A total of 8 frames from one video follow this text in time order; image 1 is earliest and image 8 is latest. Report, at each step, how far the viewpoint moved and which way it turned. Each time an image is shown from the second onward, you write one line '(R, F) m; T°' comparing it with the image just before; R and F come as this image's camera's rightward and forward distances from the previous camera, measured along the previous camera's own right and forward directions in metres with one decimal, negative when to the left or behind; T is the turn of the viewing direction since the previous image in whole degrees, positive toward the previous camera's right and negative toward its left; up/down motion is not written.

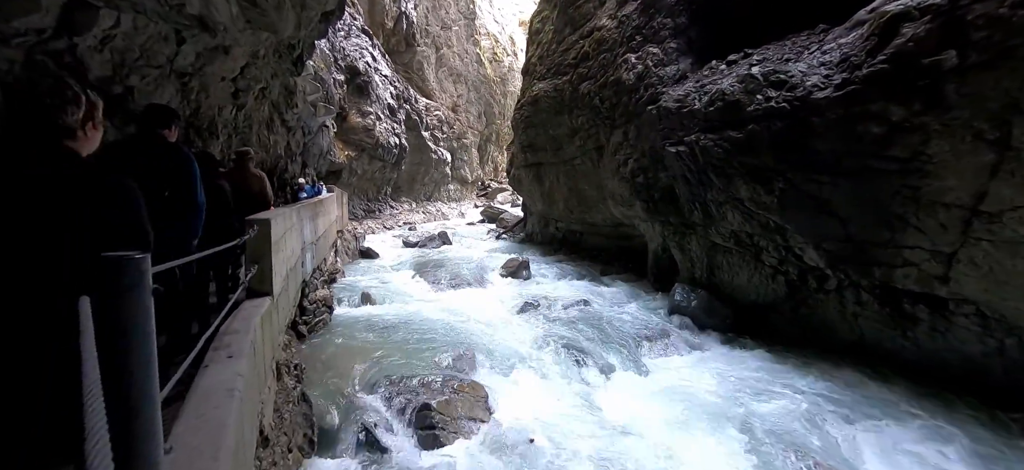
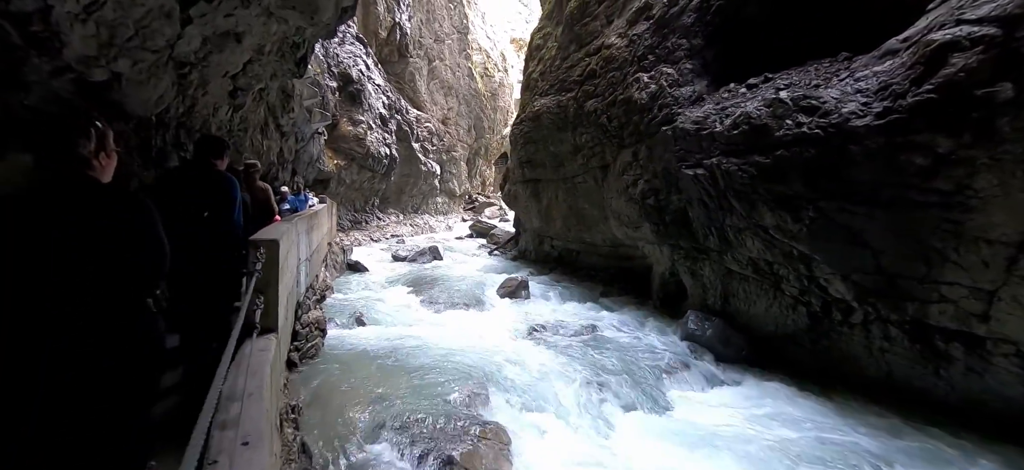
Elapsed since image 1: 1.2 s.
(-0.5, +0.4) m; +3°
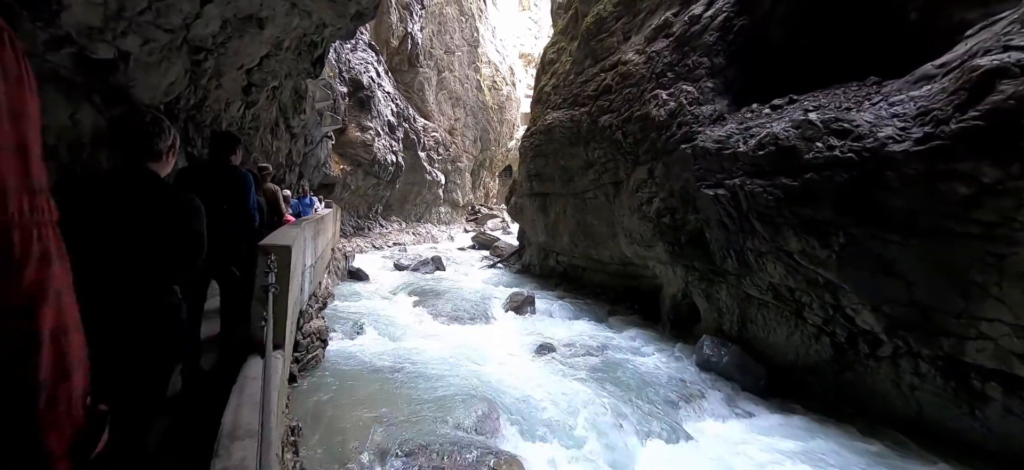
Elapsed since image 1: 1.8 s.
(-0.2, +0.2) m; 0°
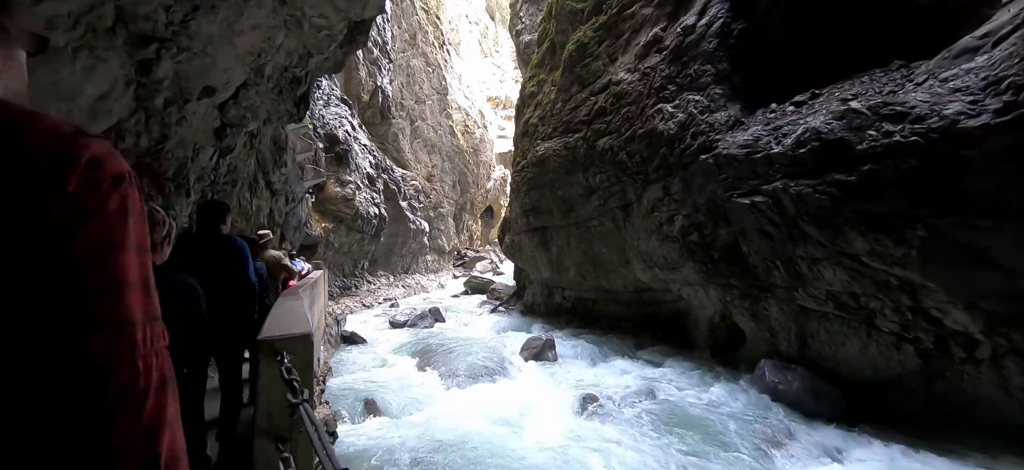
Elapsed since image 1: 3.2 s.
(-0.6, +0.8) m; +3°
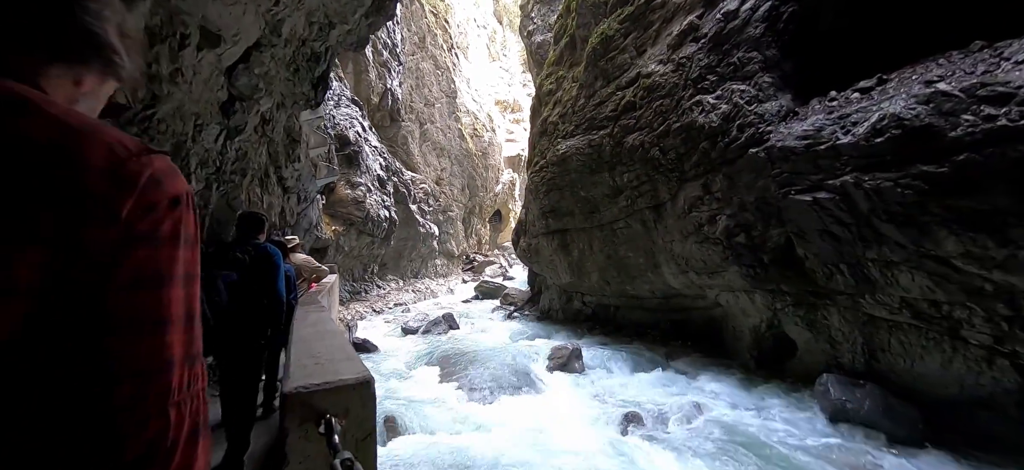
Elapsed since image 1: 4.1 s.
(-0.4, +0.5) m; -1°
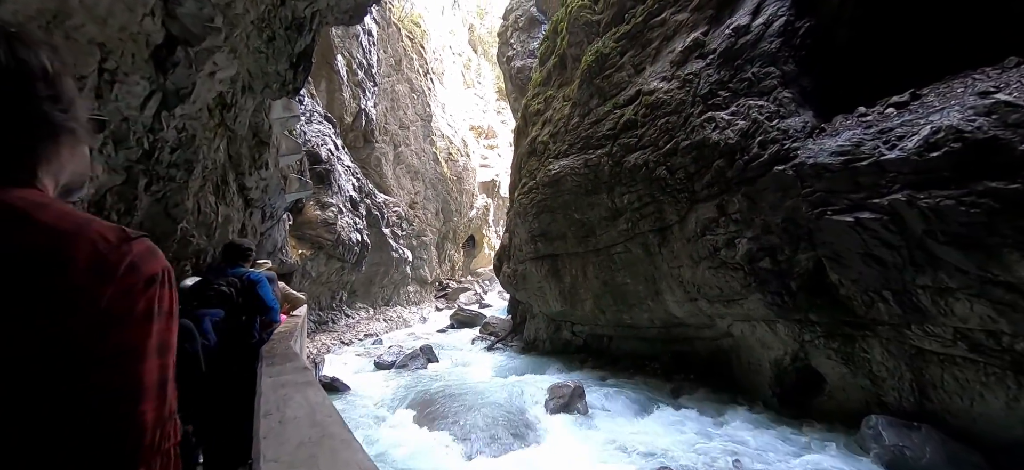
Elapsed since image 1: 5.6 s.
(-0.5, +0.8) m; +5°
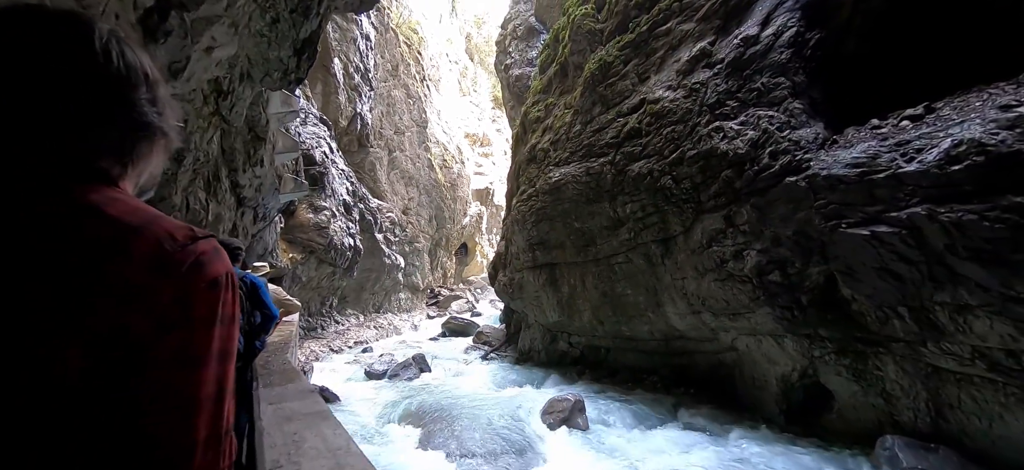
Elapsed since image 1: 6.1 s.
(-0.2, +0.2) m; +1°
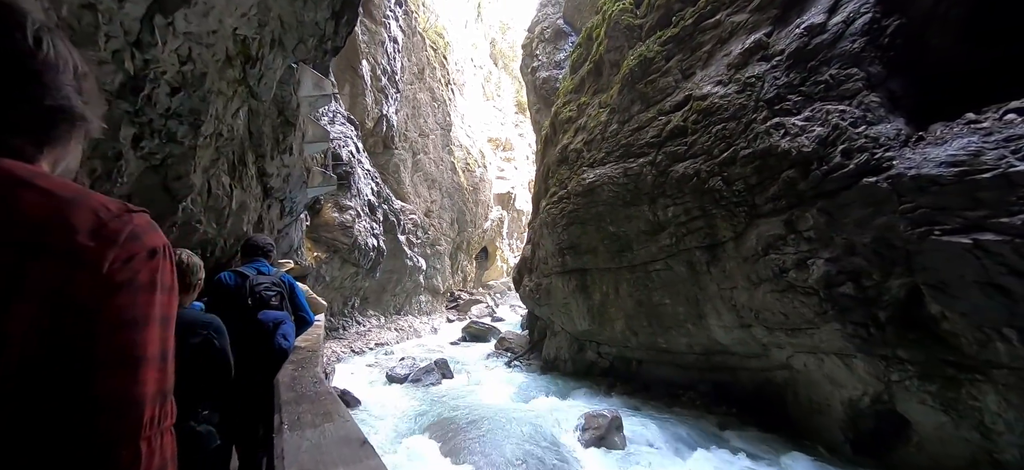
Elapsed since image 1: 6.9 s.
(-0.3, +0.4) m; -3°
